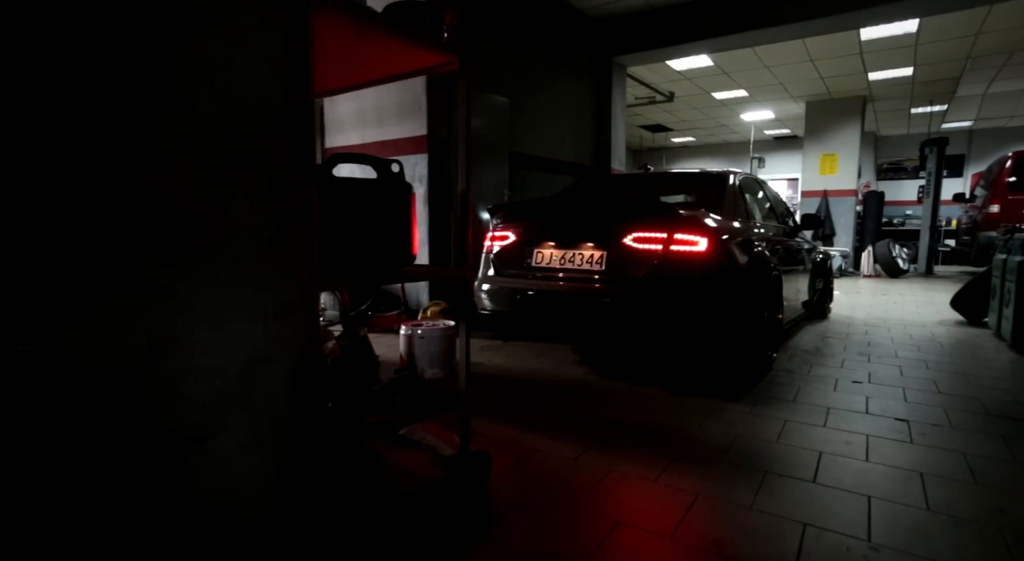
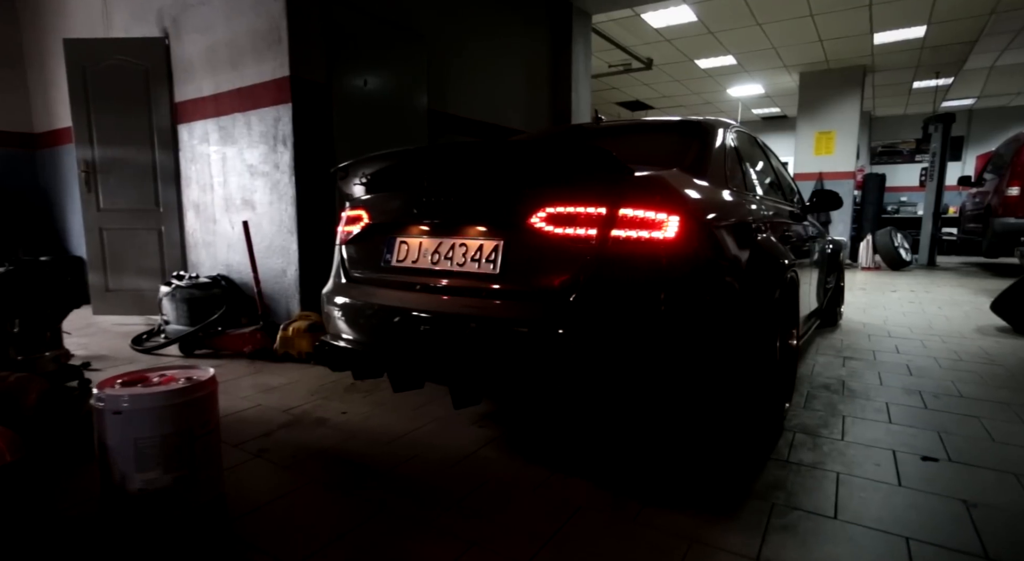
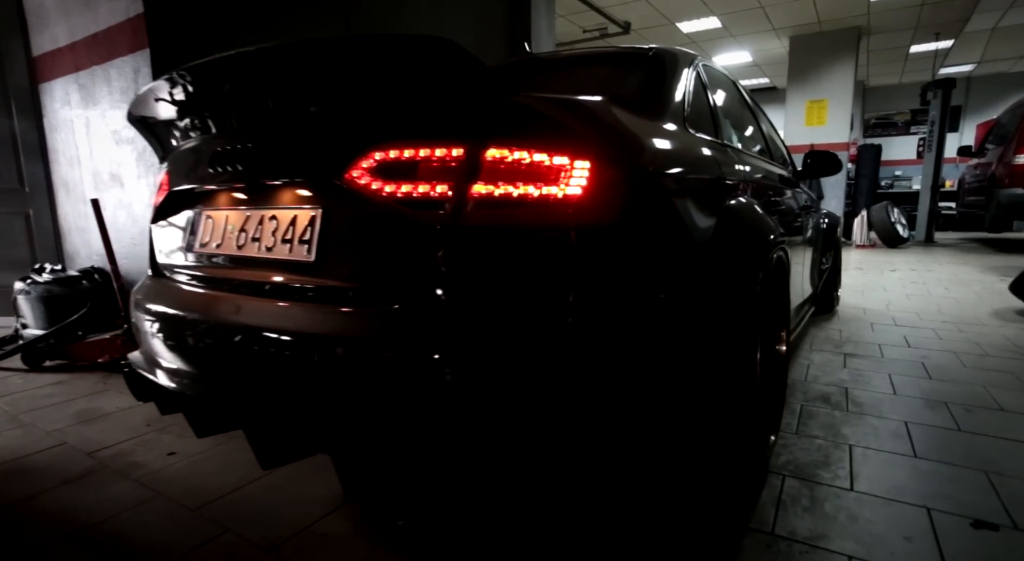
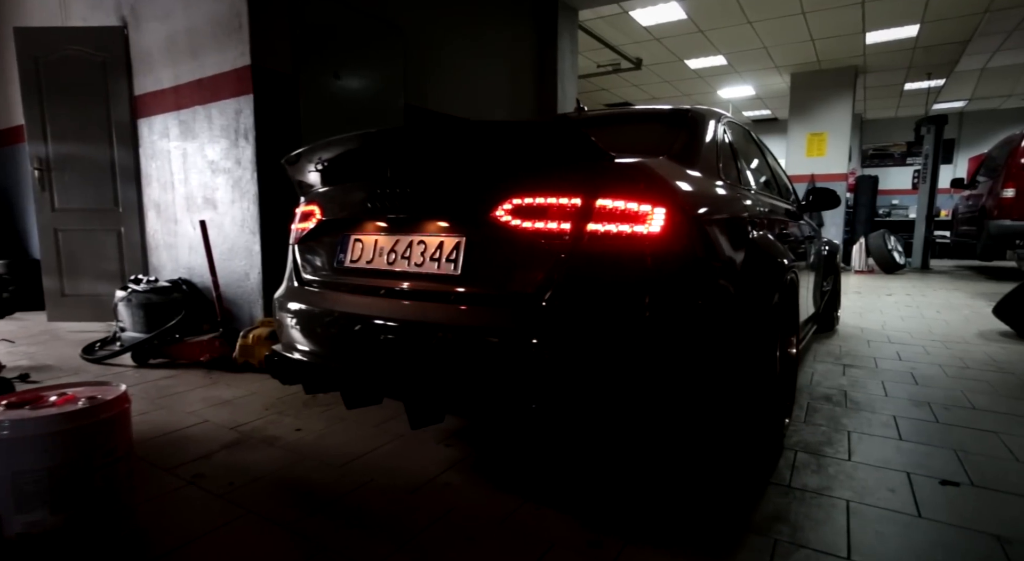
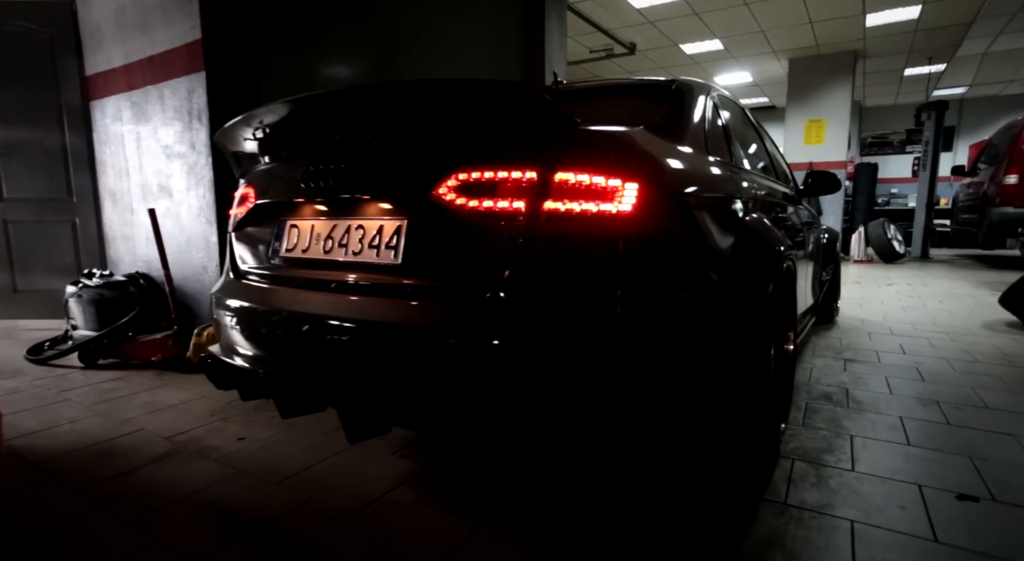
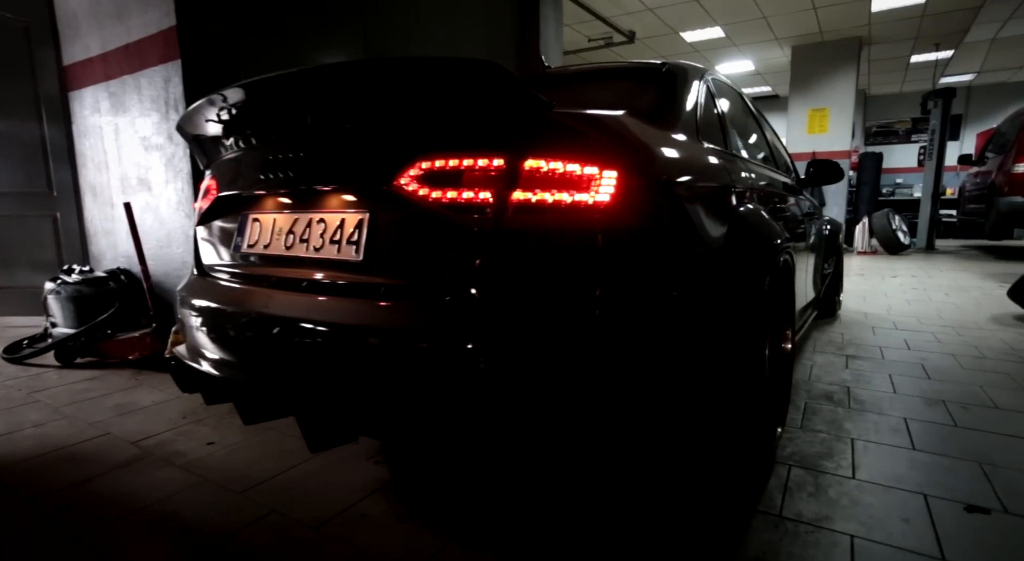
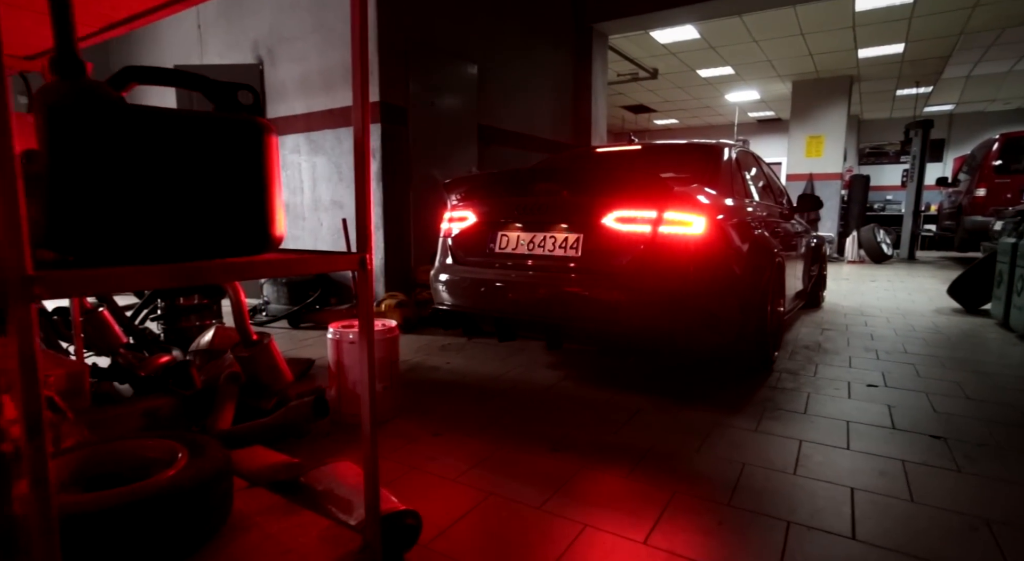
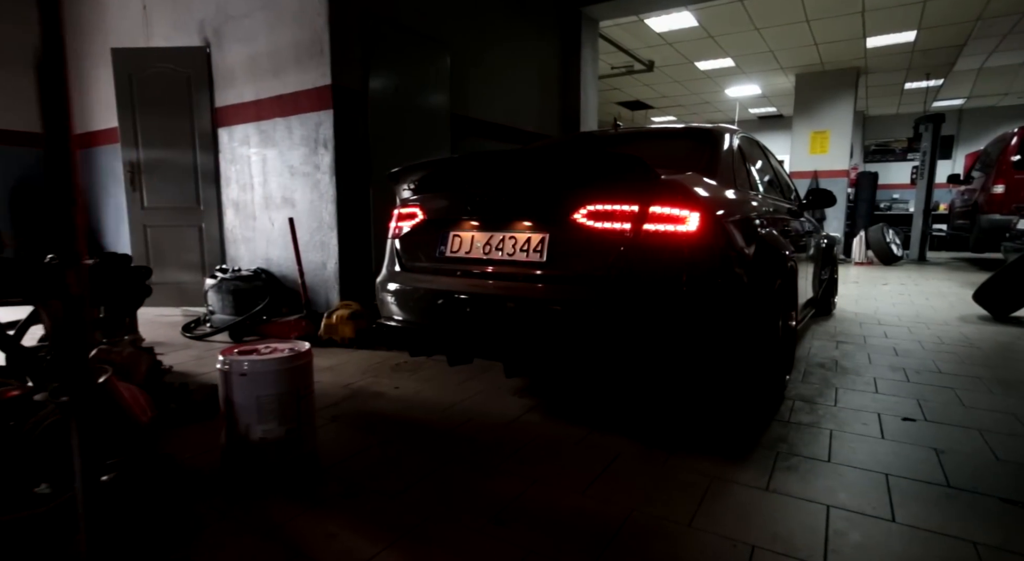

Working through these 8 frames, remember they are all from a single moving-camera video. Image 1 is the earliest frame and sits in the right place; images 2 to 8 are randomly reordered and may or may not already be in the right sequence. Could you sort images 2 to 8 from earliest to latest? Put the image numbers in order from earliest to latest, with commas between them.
7, 8, 2, 4, 5, 6, 3
